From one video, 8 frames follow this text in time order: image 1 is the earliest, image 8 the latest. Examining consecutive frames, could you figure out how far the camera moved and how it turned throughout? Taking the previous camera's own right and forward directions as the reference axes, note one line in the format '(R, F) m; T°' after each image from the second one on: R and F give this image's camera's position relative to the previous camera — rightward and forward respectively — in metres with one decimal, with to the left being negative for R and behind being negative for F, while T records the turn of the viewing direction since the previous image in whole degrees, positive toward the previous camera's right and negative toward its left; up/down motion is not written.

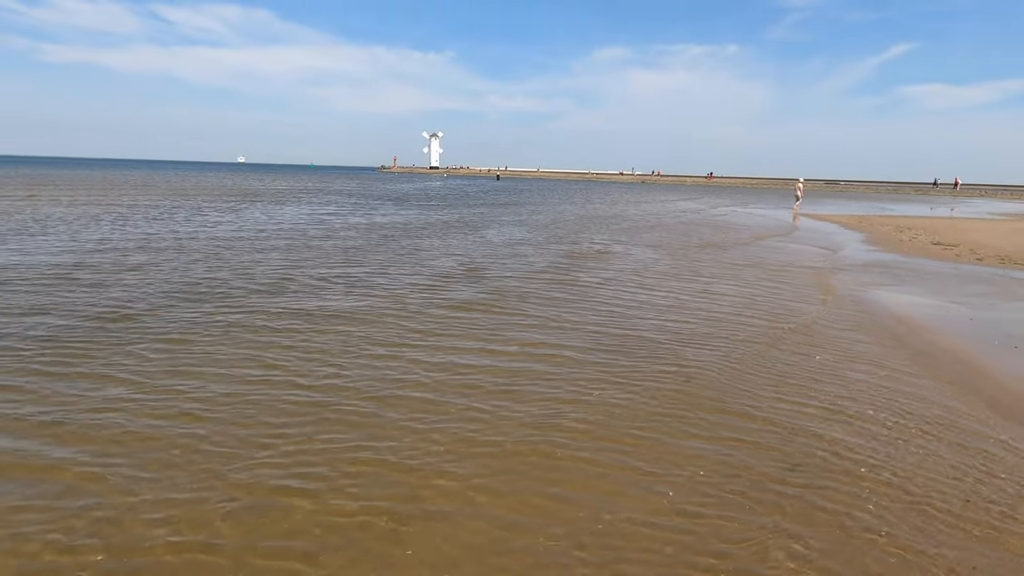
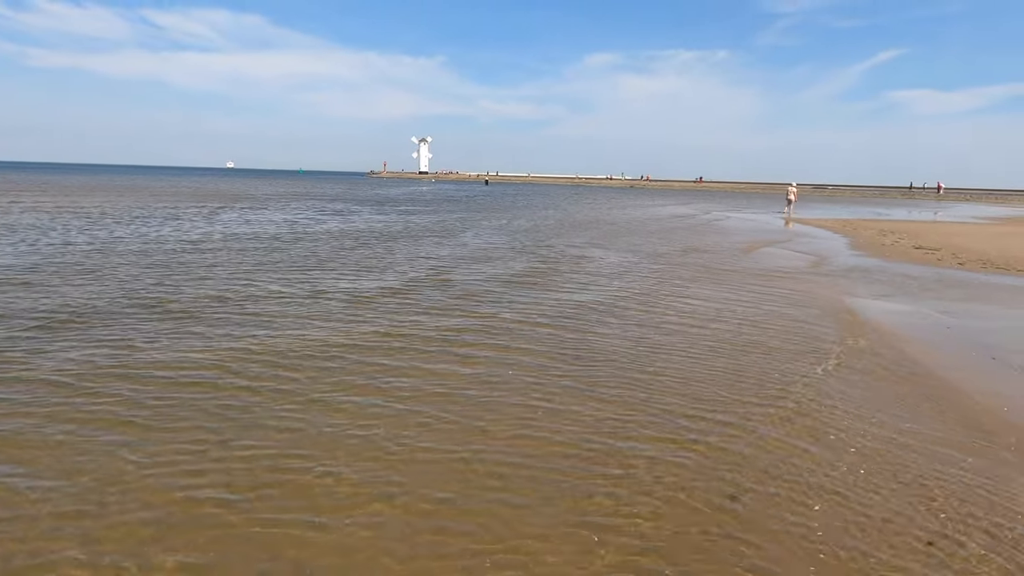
(+0.4, +0.4) m; +1°
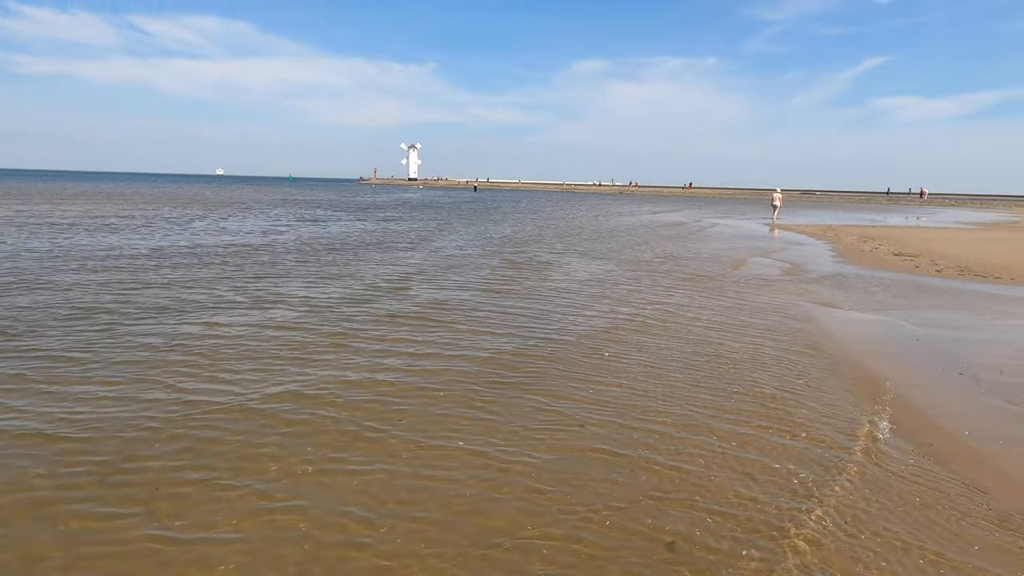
(+0.4, +0.3) m; +1°
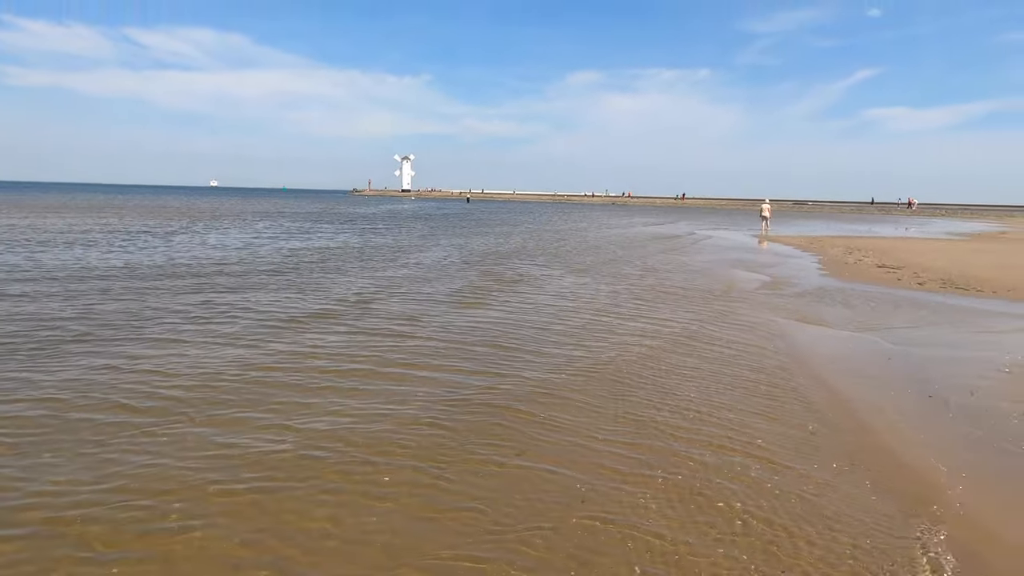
(+0.4, +0.2) m; 0°
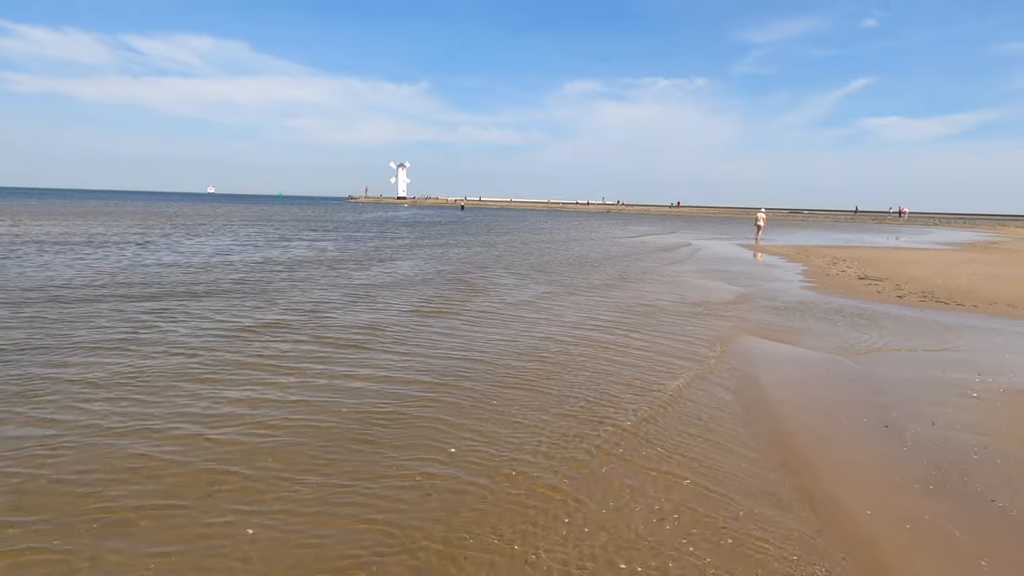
(+0.6, +0.4) m; 0°
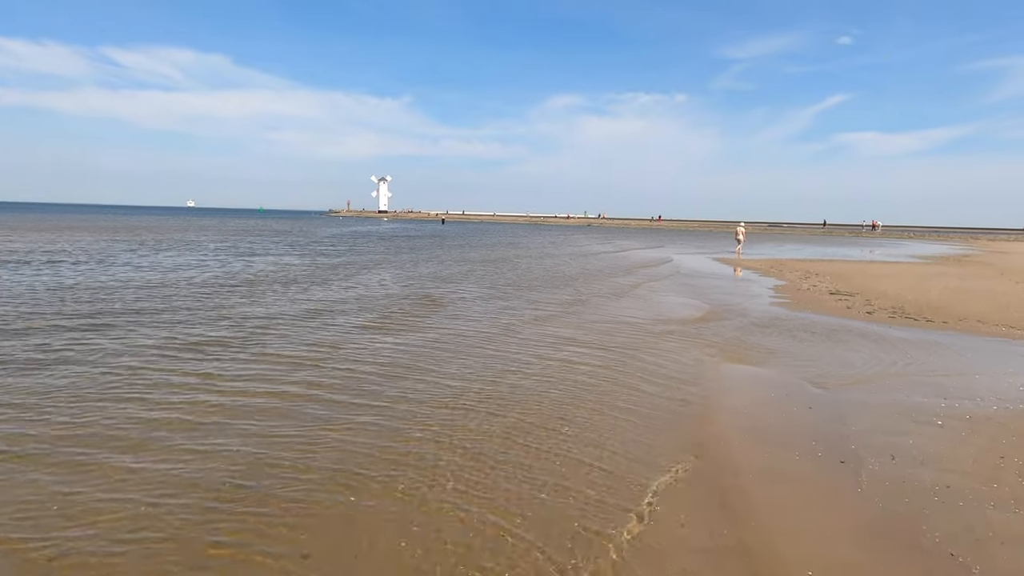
(+0.4, +0.5) m; +1°
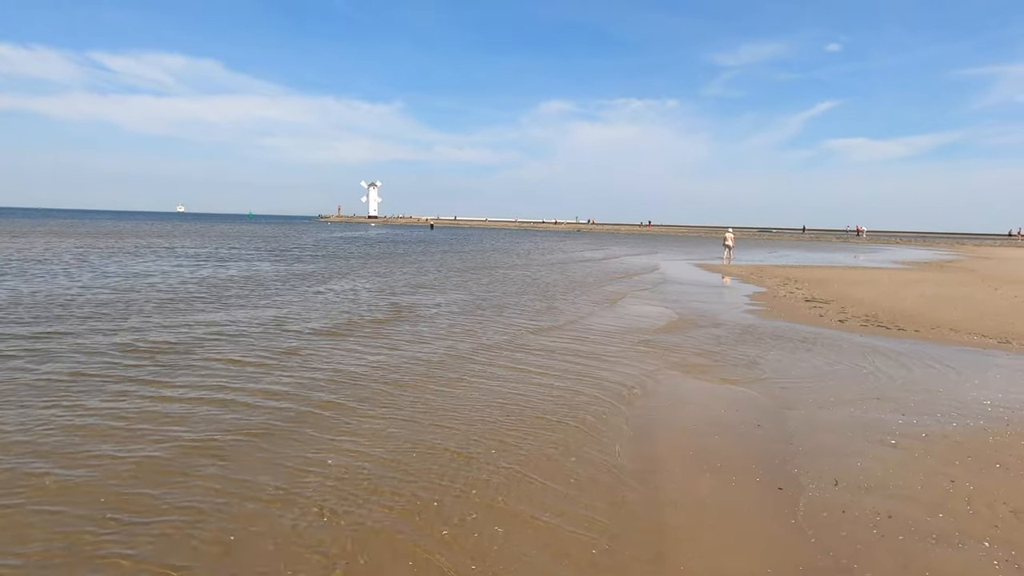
(+0.5, +0.3) m; +1°
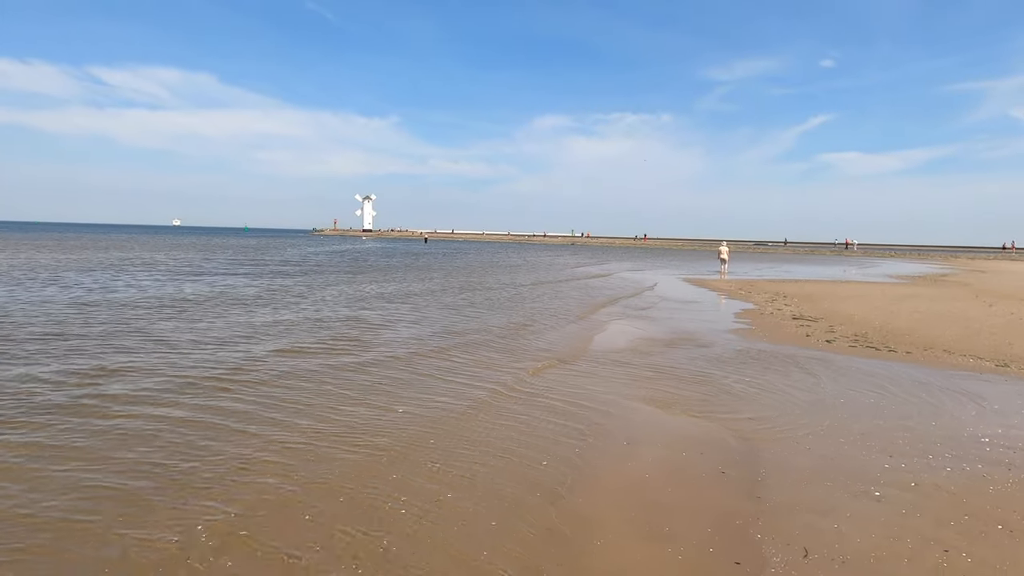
(+0.5, +0.7) m; 0°
